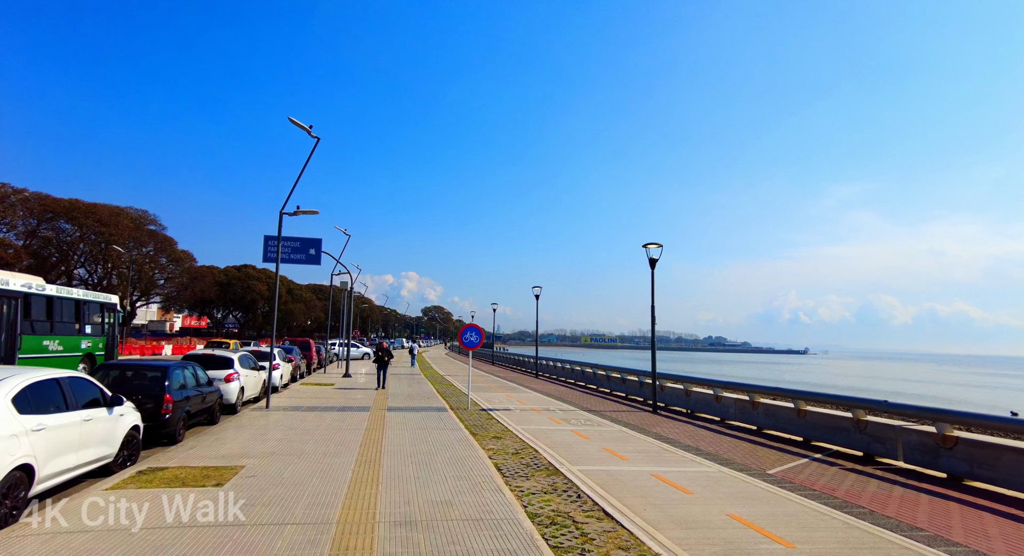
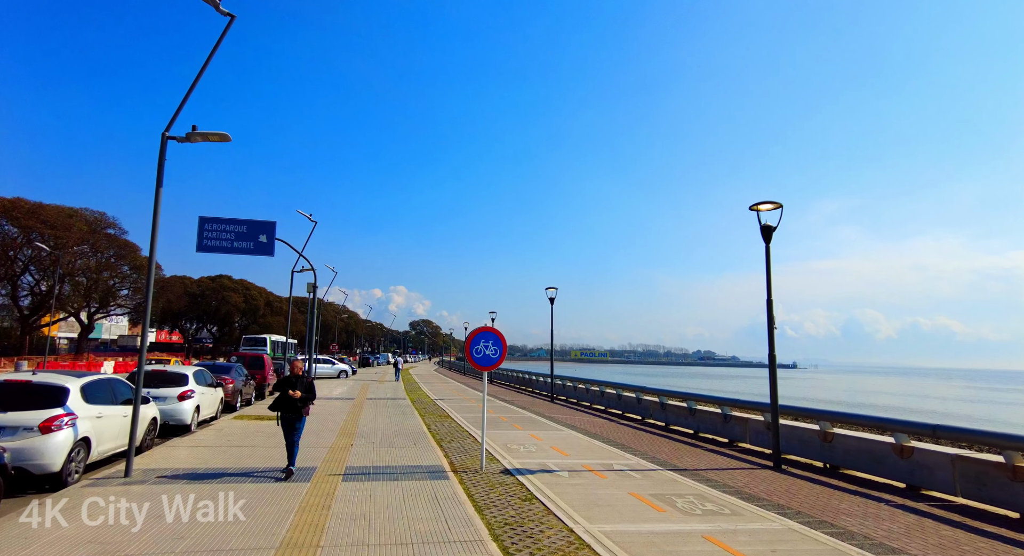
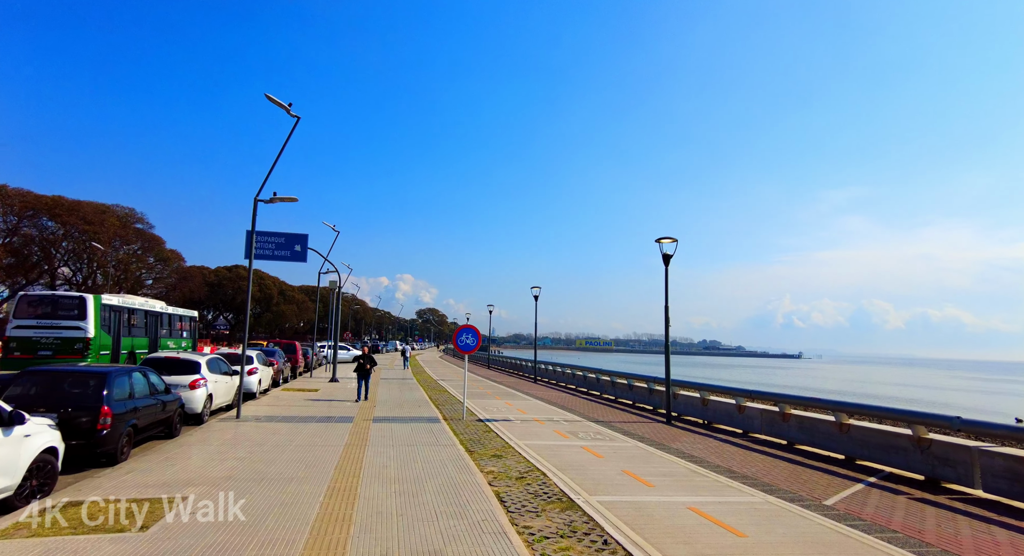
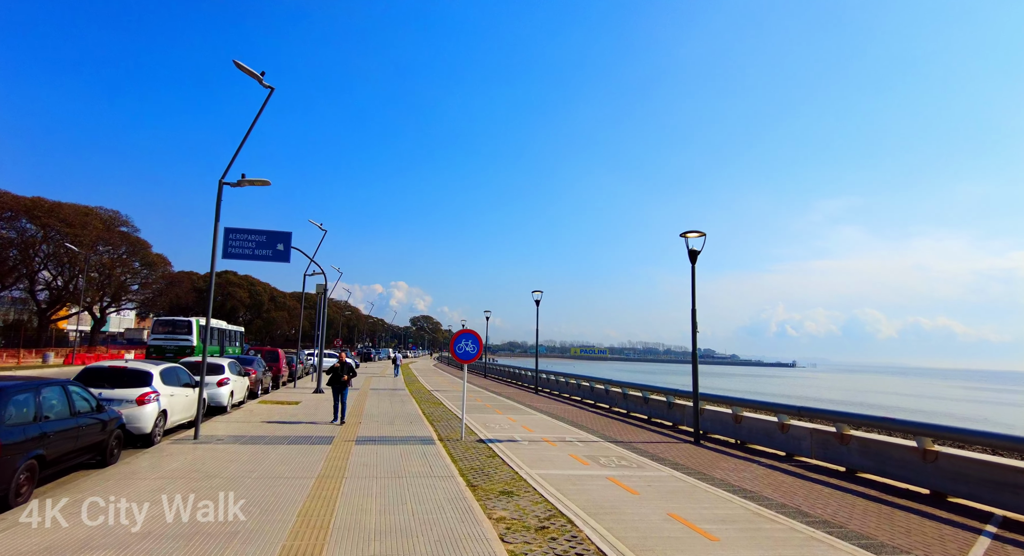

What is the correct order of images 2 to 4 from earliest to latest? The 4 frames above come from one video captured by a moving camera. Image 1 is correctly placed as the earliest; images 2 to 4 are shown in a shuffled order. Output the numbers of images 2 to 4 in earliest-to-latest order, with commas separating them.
3, 4, 2
